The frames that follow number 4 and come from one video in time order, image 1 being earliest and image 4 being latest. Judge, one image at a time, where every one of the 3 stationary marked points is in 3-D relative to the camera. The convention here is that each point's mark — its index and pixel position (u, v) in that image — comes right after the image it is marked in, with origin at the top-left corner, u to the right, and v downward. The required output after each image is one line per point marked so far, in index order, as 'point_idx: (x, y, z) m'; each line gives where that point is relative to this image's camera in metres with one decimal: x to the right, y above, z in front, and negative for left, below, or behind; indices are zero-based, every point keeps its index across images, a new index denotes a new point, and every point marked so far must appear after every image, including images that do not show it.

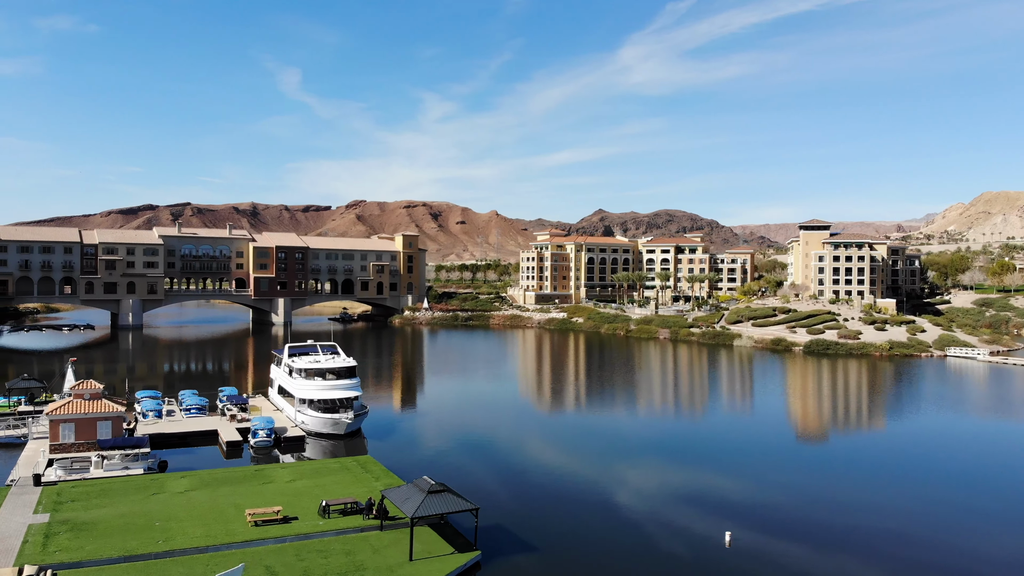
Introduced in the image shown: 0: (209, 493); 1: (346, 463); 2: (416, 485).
0: (-7.7, -5.2, +16.5) m
1: (-4.8, -5.1, +18.7) m
2: (-2.3, -4.4, +14.2) m
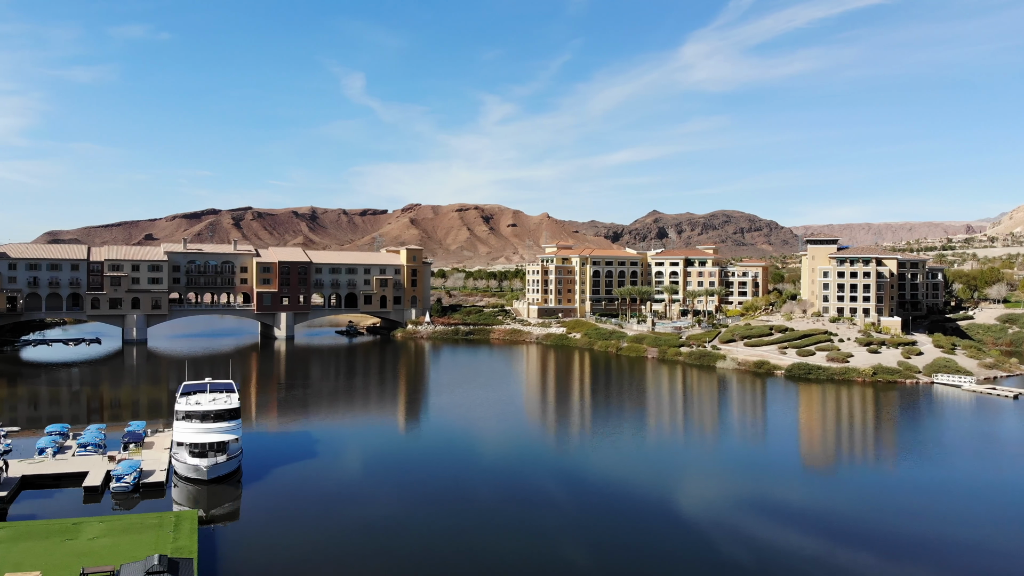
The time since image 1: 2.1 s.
0: (-13.3, -6.9, +17.0) m
1: (-10.2, -6.7, +19.0) m
2: (-8.0, -6.0, +14.3) m
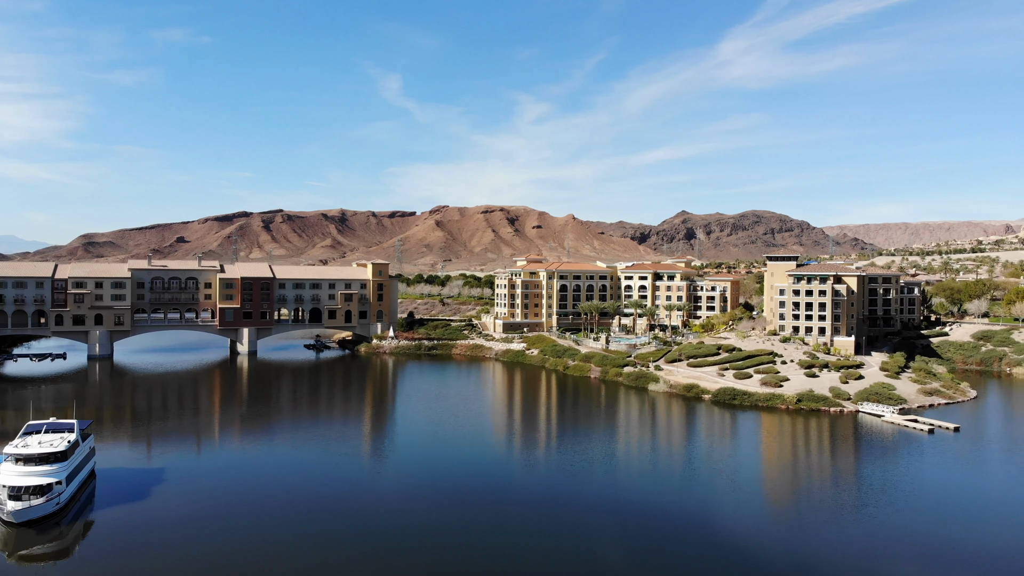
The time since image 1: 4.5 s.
0: (-21.1, -8.7, +17.7) m
1: (-18.0, -8.6, +19.5) m
2: (-16.0, -7.9, +14.8) m
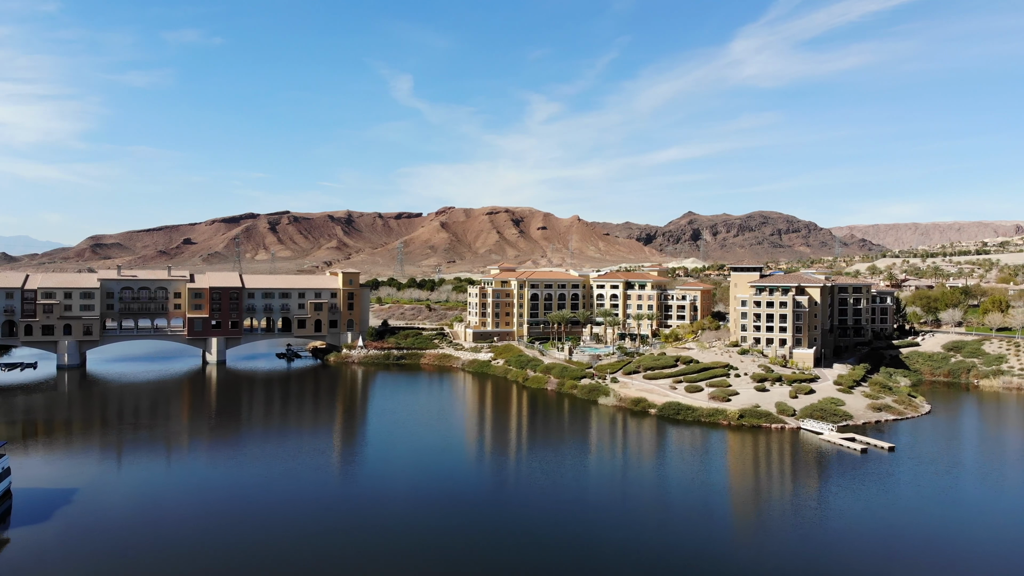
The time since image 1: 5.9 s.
0: (-25.9, -9.9, +17.9) m
1: (-22.8, -9.8, +19.8) m
2: (-20.8, -9.0, +15.0) m
